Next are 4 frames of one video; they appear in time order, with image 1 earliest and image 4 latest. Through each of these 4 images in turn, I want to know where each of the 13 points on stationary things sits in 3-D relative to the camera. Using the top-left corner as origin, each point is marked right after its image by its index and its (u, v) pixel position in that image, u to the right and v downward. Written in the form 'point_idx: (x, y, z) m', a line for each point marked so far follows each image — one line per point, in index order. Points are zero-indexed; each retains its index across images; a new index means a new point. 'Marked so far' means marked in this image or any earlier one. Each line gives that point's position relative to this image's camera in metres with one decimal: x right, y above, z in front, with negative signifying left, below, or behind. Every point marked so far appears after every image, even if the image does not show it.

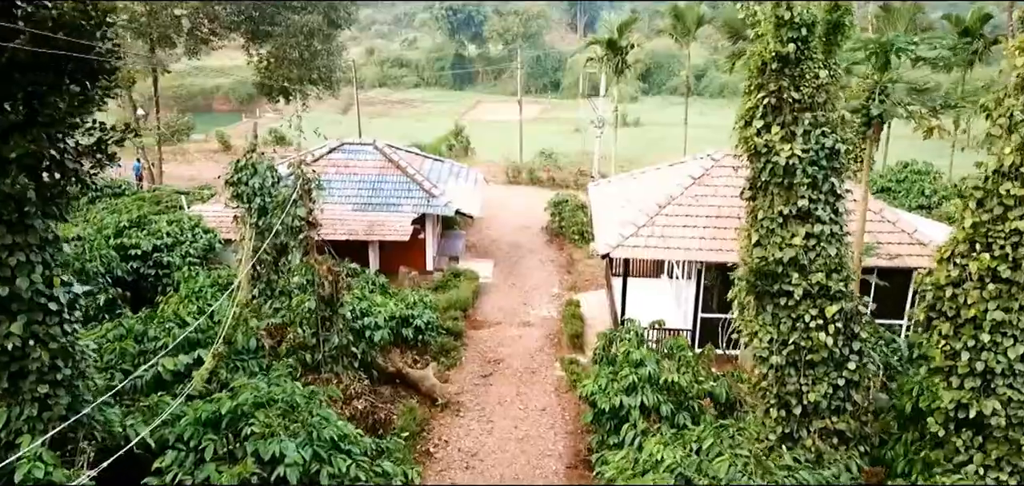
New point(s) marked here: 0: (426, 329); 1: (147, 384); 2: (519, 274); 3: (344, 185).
0: (-1.3, -1.3, +13.4) m
1: (-3.8, -1.5, +9.1) m
2: (+0.2, -0.7, +19.8) m
3: (-3.6, +1.2, +18.6) m
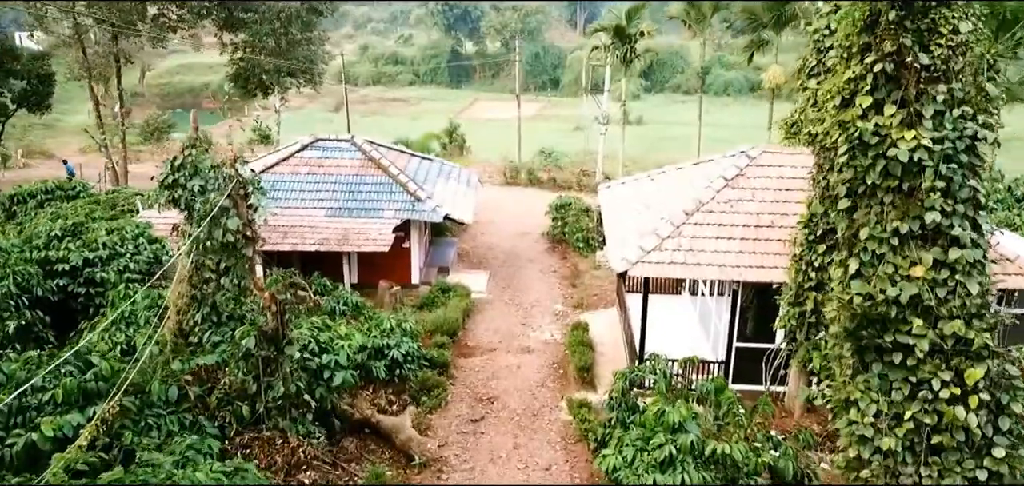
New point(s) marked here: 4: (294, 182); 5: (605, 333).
0: (-1.4, -1.5, +11.1) m
1: (-3.9, -1.7, +6.8) m
2: (+0.1, -0.9, +17.5) m
3: (-3.6, +1.0, +16.3) m
4: (-4.1, +1.1, +16.4) m
5: (+1.5, -1.4, +13.7) m
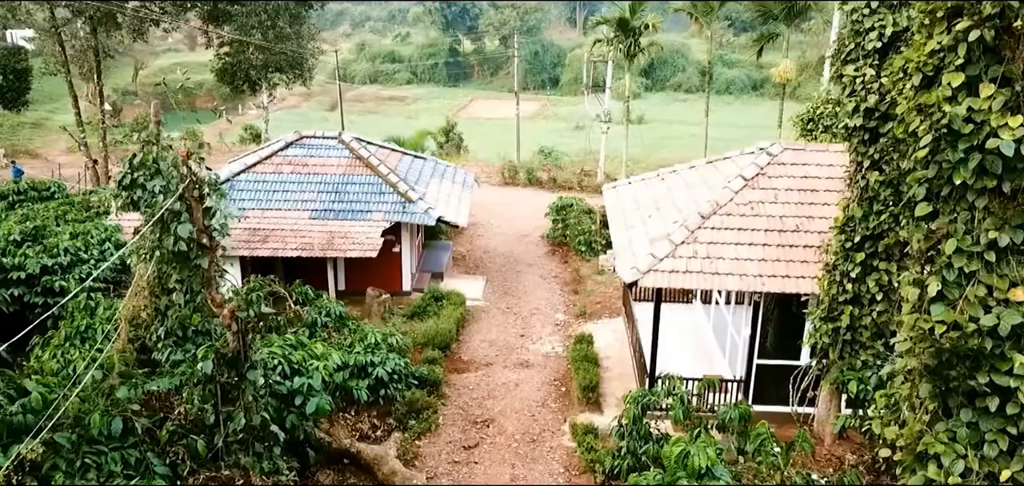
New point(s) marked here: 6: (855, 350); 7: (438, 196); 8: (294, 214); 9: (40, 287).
0: (-1.4, -1.6, +10.0) m
1: (-3.9, -1.7, +5.7) m
2: (+0.1, -1.0, +16.4) m
3: (-3.7, +1.0, +15.2) m
4: (-4.1, +1.1, +15.3) m
5: (+1.4, -1.5, +12.6) m
6: (+3.3, -1.0, +8.5) m
7: (-1.4, +0.9, +16.0) m
8: (-3.7, +0.5, +14.6) m
9: (-6.3, -0.6, +11.7) m
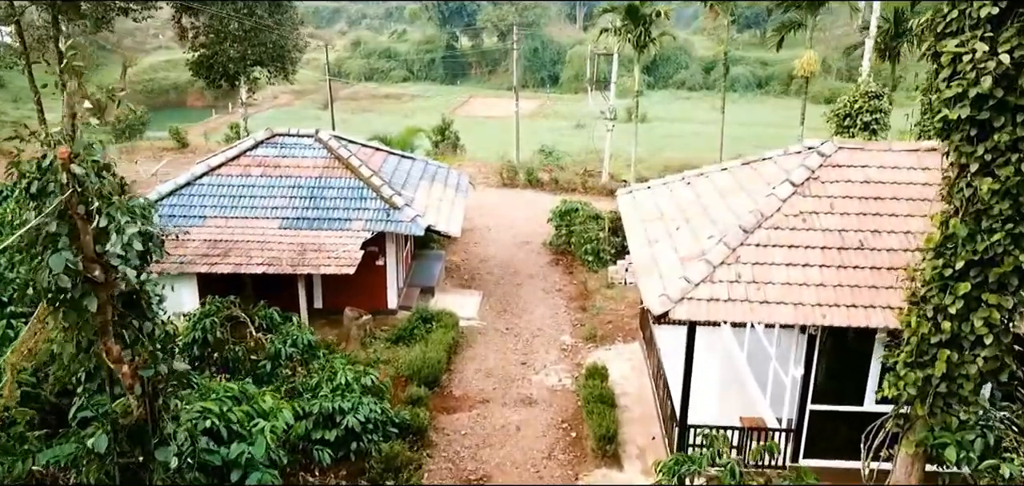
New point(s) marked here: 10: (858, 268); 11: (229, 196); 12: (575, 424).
0: (-1.4, -1.8, +8.2) m
1: (-3.9, -1.9, +3.9) m
2: (+0.1, -1.2, +14.6) m
3: (-3.7, +0.8, +13.4) m
4: (-4.1, +0.9, +13.4) m
5: (+1.4, -1.7, +10.8) m
6: (+3.3, -1.2, +6.6) m
7: (-1.4, +0.7, +14.2) m
8: (-3.7, +0.3, +12.8) m
9: (-6.3, -0.8, +9.8) m
10: (+3.1, -0.2, +7.9) m
11: (-4.3, +0.7, +13.3) m
12: (+0.7, -2.0, +9.8) m
